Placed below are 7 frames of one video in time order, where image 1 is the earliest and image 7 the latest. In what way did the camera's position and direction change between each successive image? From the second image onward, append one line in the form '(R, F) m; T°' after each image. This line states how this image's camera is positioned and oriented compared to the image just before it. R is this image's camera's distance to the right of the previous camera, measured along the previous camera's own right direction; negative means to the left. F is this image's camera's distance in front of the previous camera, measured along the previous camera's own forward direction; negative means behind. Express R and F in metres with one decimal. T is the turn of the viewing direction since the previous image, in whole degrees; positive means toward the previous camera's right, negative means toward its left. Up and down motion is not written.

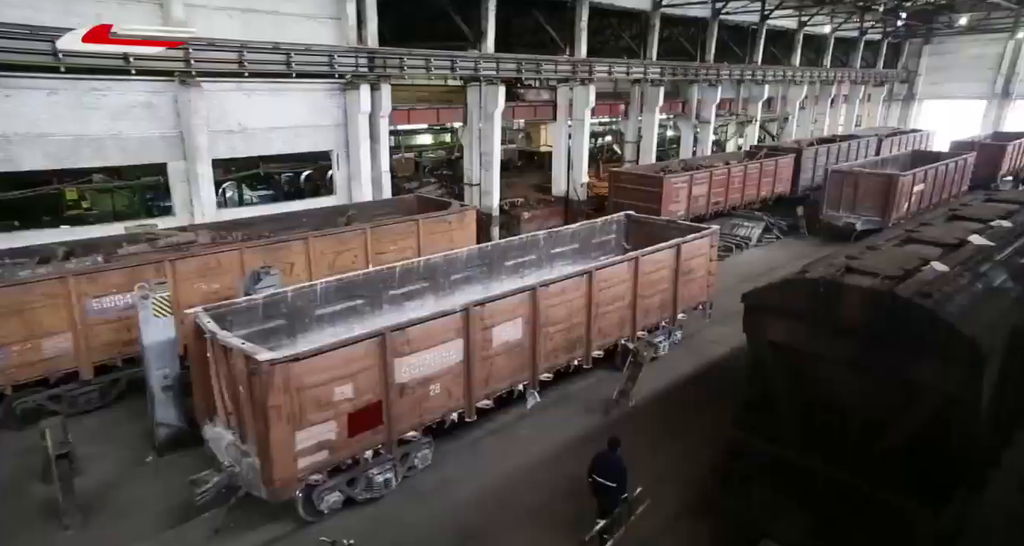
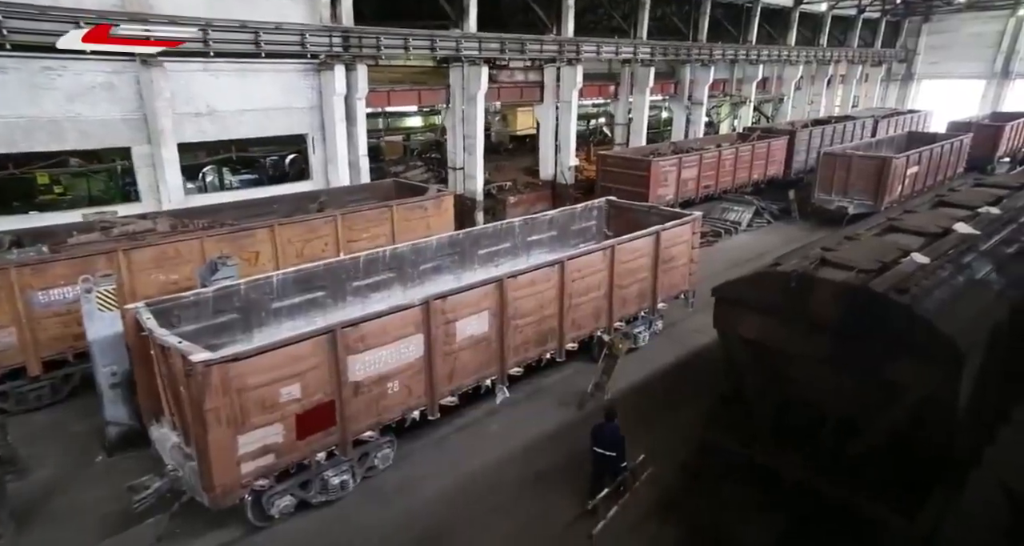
(+0.4, +0.4) m; 0°
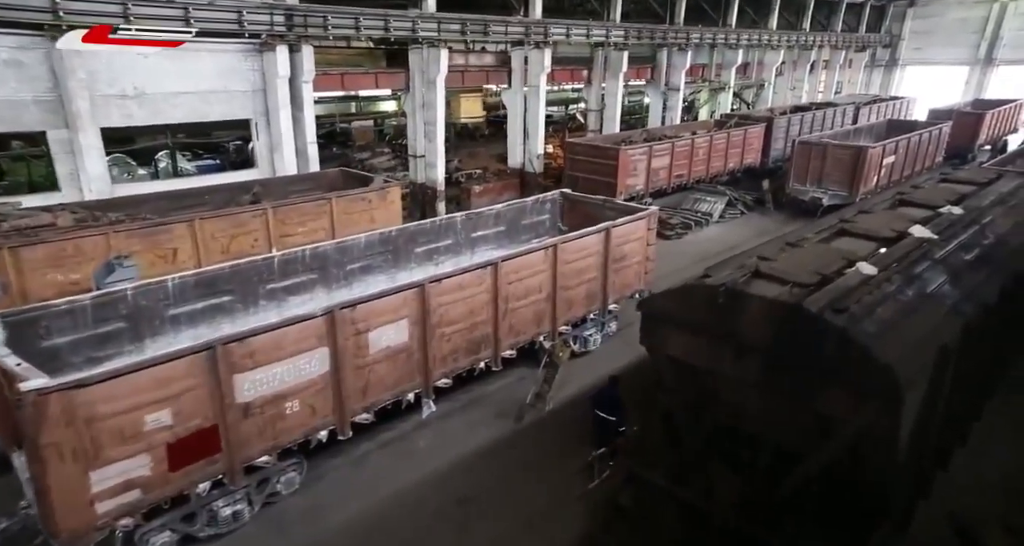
(+0.8, +0.7) m; +1°
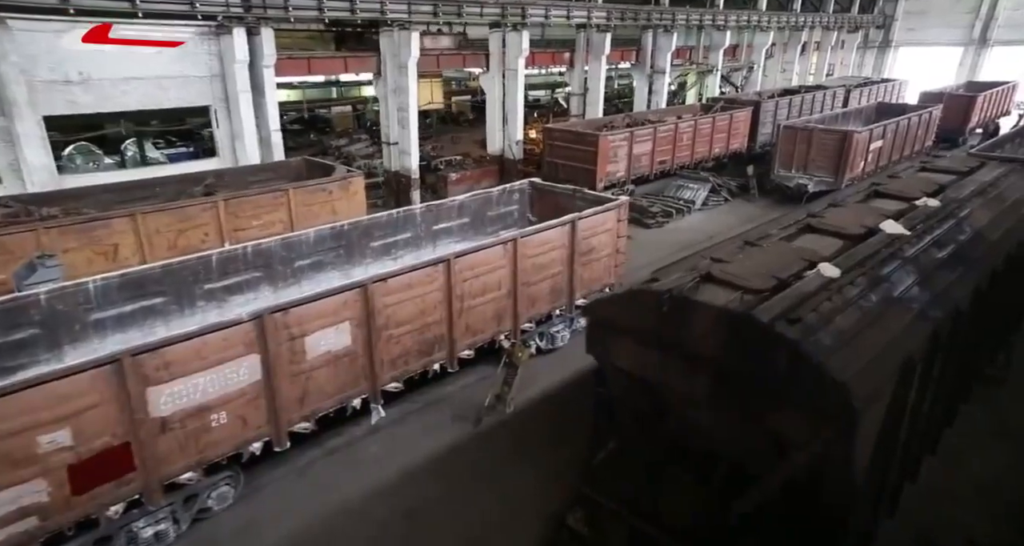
(+0.5, +0.5) m; 0°
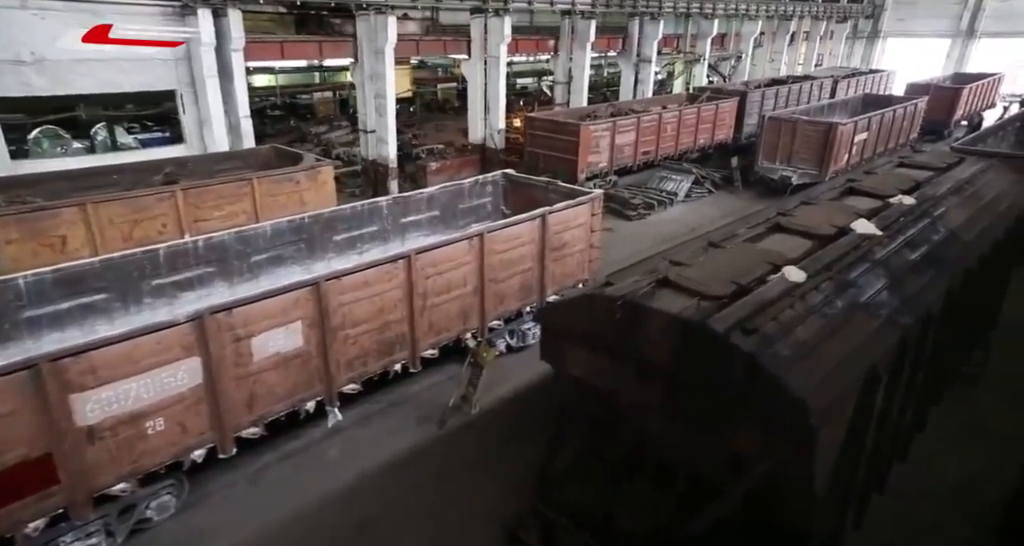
(+0.3, +0.3) m; +1°
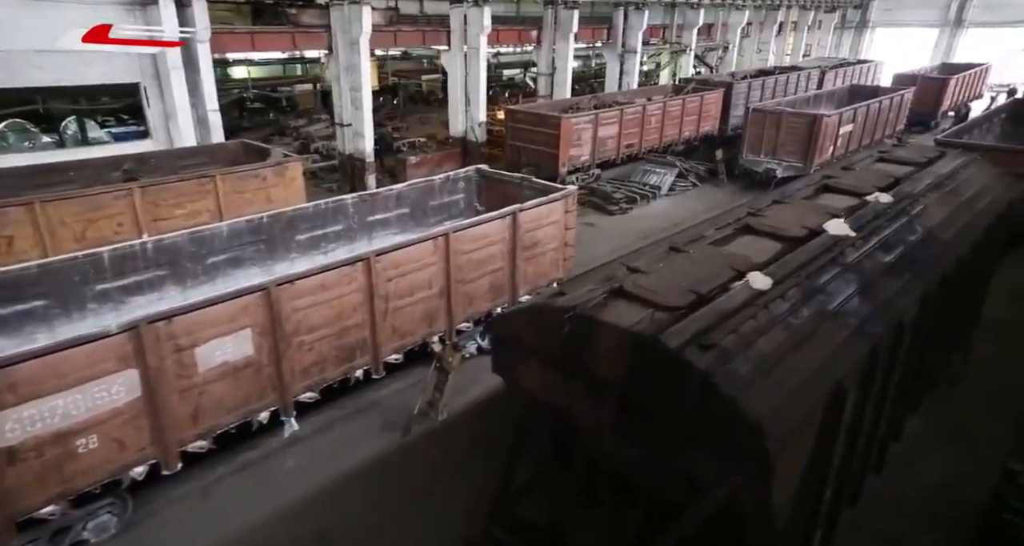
(+0.3, +0.3) m; +1°
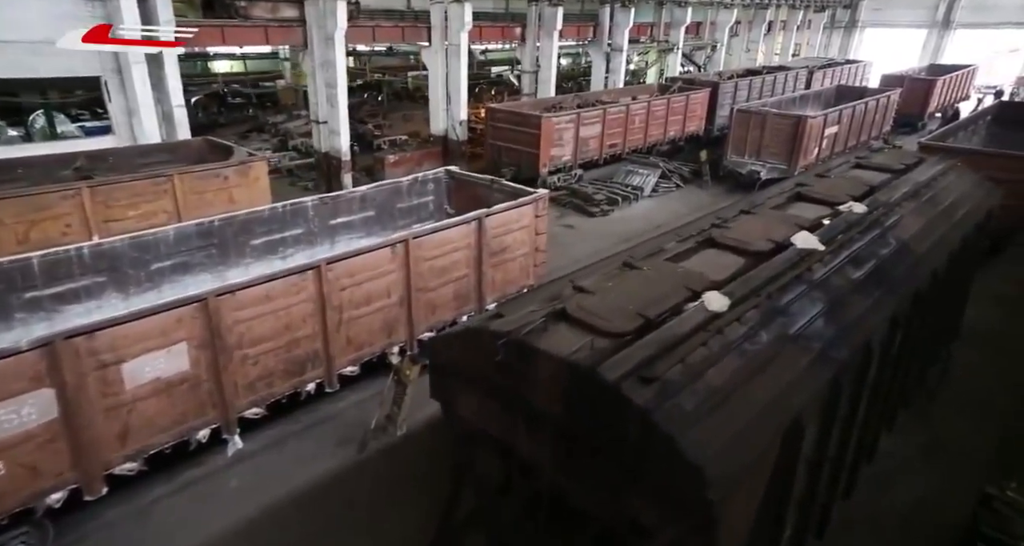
(+0.4, +0.4) m; +1°
